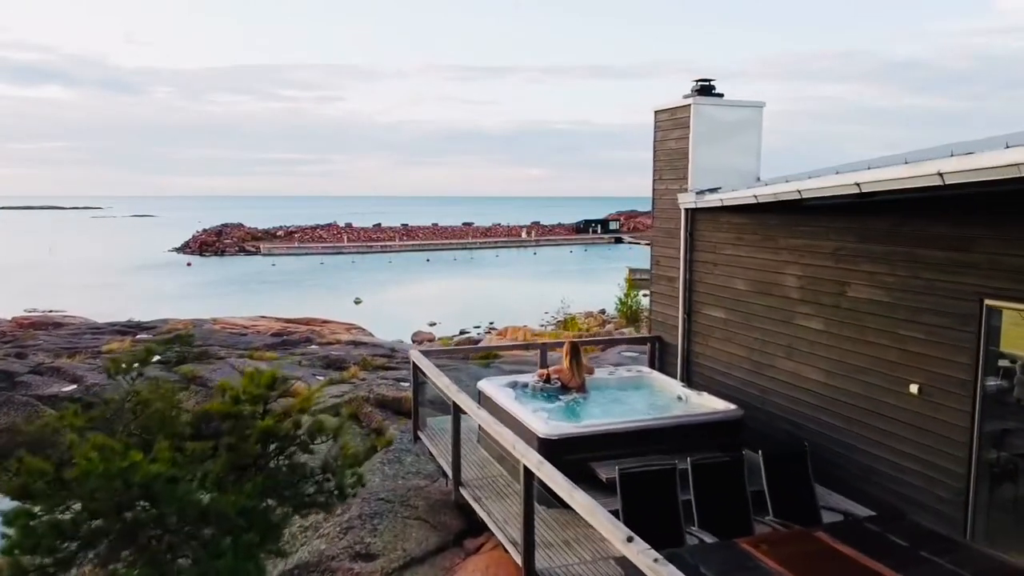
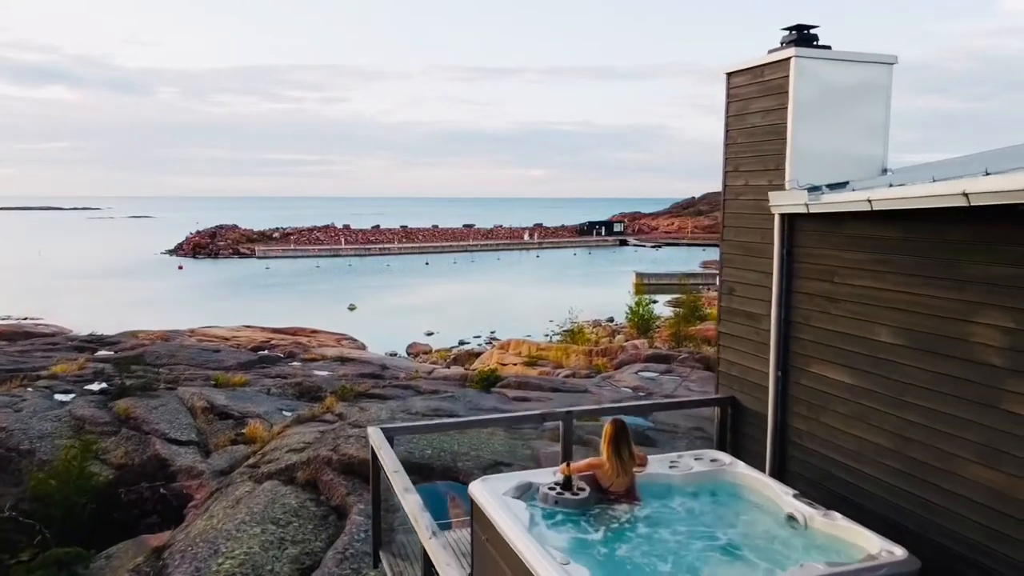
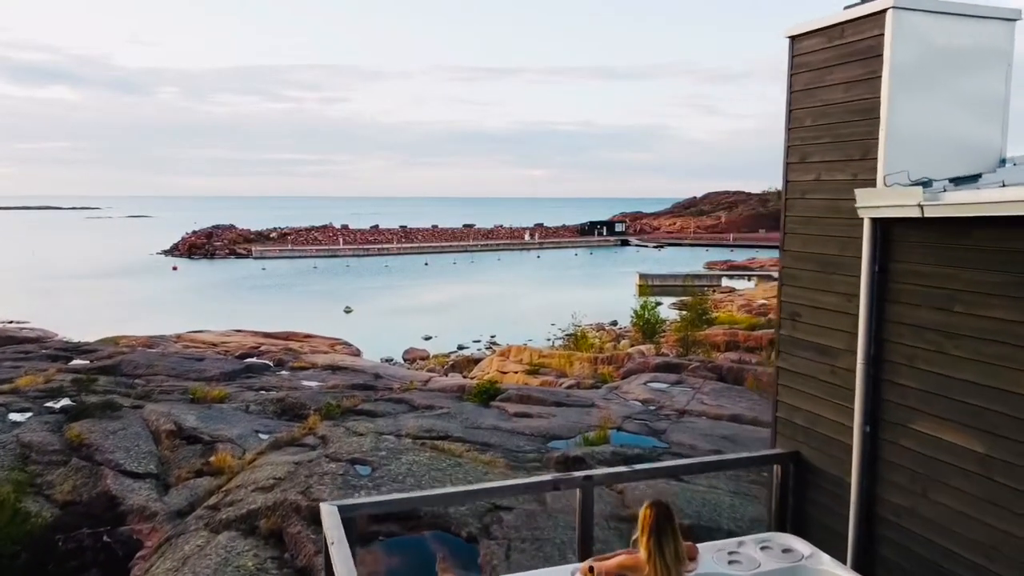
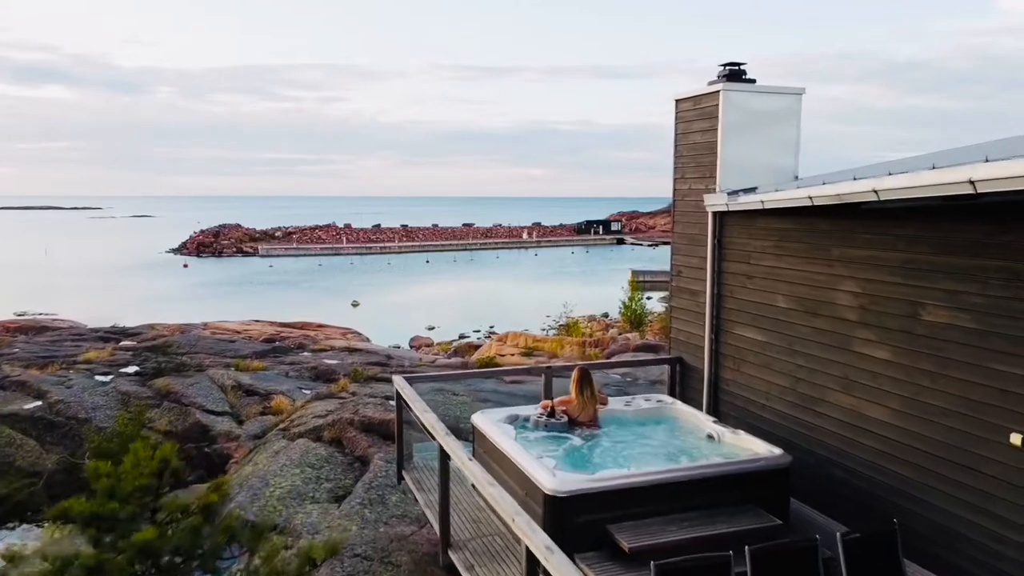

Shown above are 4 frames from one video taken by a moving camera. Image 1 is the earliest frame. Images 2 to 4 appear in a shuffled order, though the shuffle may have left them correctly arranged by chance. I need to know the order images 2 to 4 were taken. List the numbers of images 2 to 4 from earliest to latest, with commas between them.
4, 2, 3
